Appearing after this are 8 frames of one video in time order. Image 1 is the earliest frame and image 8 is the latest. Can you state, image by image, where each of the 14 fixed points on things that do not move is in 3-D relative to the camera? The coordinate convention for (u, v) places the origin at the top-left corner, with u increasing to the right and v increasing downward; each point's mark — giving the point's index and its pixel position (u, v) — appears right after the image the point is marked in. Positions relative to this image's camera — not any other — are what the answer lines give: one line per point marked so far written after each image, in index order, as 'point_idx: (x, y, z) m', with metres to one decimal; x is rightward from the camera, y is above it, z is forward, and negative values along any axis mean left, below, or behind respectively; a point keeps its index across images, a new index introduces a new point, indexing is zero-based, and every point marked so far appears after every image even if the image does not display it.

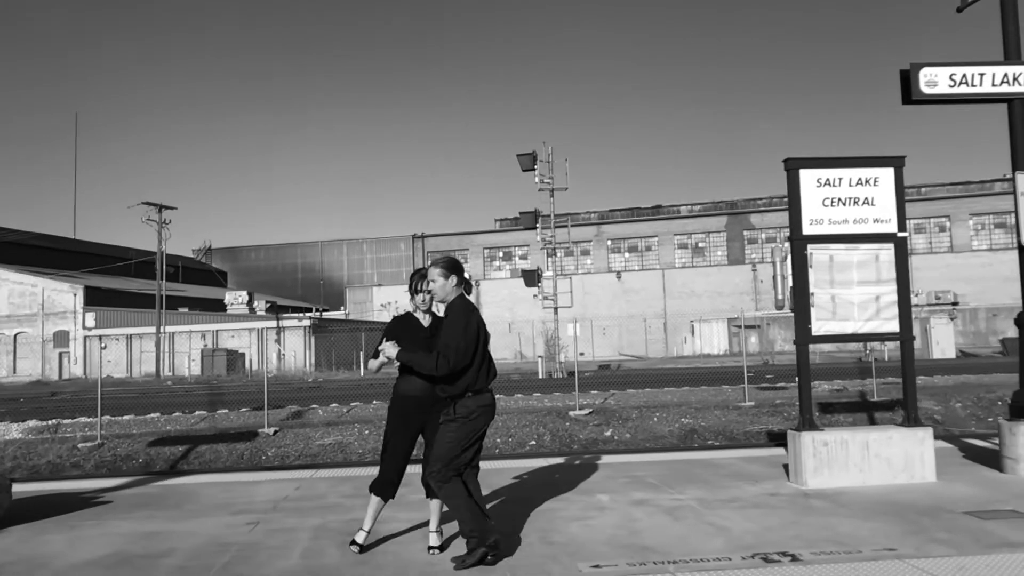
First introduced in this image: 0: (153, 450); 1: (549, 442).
0: (-5.8, -2.6, +13.9) m
1: (+0.6, -2.5, +14.0) m
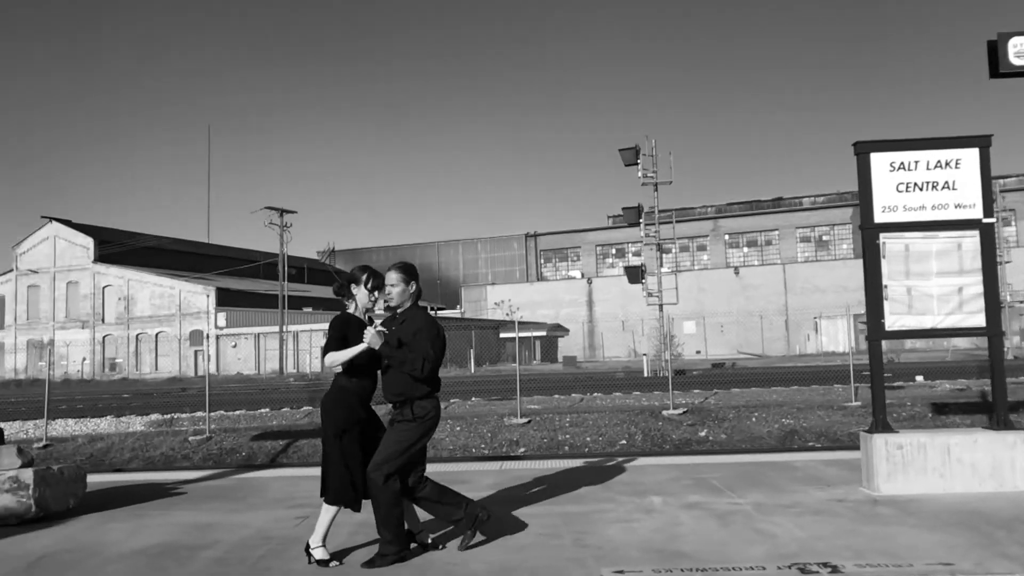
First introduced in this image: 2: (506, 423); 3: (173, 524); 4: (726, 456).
0: (-4.3, -2.6, +14.5) m
1: (+2.1, -2.4, +13.7) m
2: (-0.1, -2.3, +14.7) m
3: (-2.2, -1.5, +5.6) m
4: (+2.3, -1.8, +9.5) m
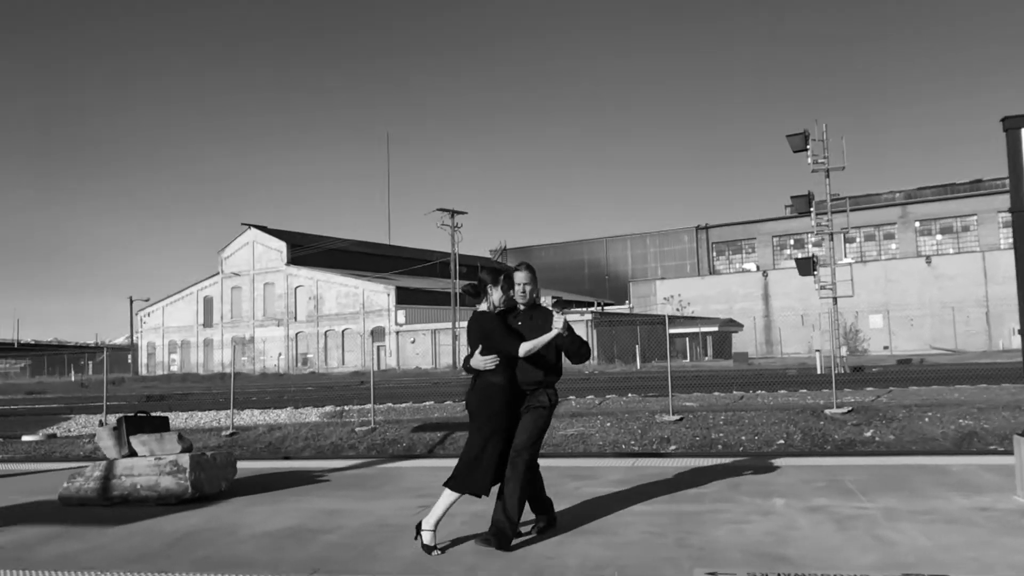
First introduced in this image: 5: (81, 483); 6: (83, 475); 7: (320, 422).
0: (-1.7, -2.6, +15.1) m
1: (+4.4, -2.3, +13.1) m
2: (+2.4, -2.2, +14.5) m
3: (-1.4, -1.5, +6.0) m
4: (+3.8, -1.7, +9.0) m
5: (-3.2, -1.5, +6.4) m
6: (-3.2, -1.4, +6.5) m
7: (-3.8, -2.7, +17.0) m
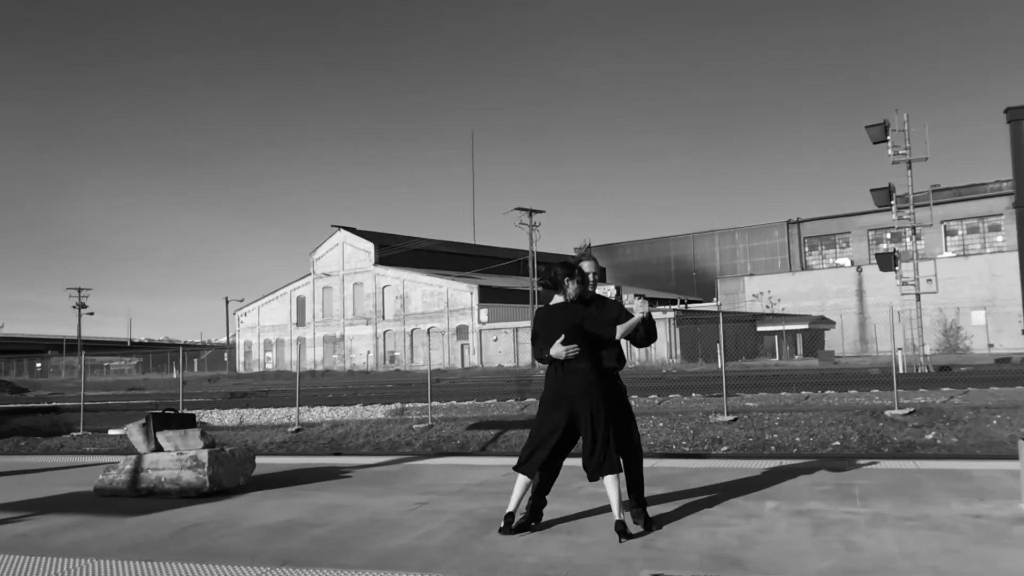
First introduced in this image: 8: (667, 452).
0: (-0.7, -2.6, +15.3) m
1: (+5.1, -2.3, +12.7) m
2: (+3.3, -2.2, +14.3) m
3: (-1.4, -1.6, +6.2) m
4: (+4.1, -1.7, +8.6) m
5: (-3.2, -1.5, +6.9) m
6: (-3.2, -1.4, +6.9) m
7: (-2.6, -2.7, +17.5) m
8: (+2.4, -2.5, +13.3) m
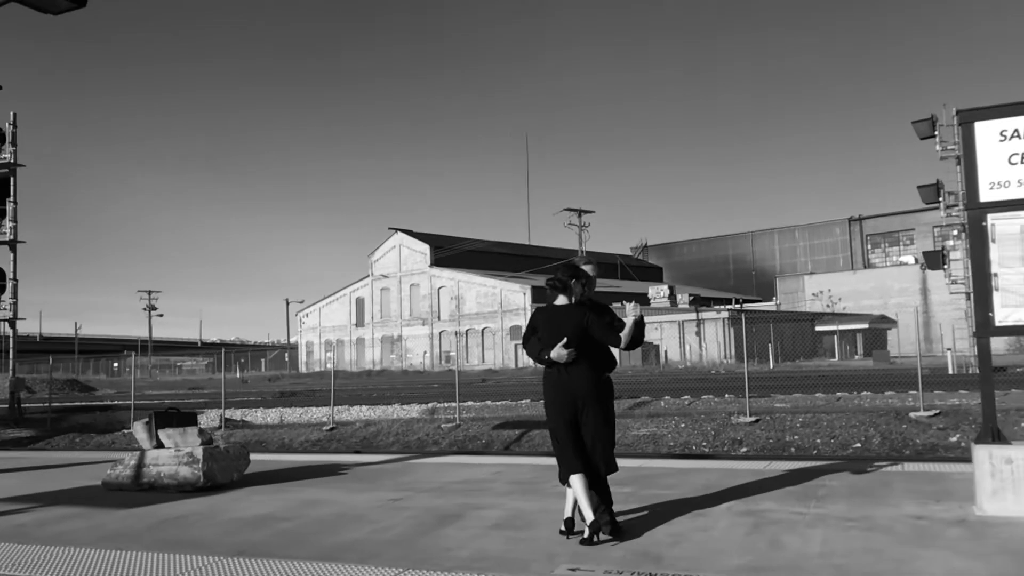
0: (-0.3, -2.6, +15.6) m
1: (+5.3, -2.3, +12.5) m
2: (+3.7, -2.2, +14.2) m
3: (-1.6, -1.6, +6.5) m
4: (+4.0, -1.7, +8.6) m
5: (-3.3, -1.5, +7.3) m
6: (-3.3, -1.5, +7.3) m
7: (-2.0, -2.7, +17.8) m
8: (+2.7, -2.5, +13.3) m
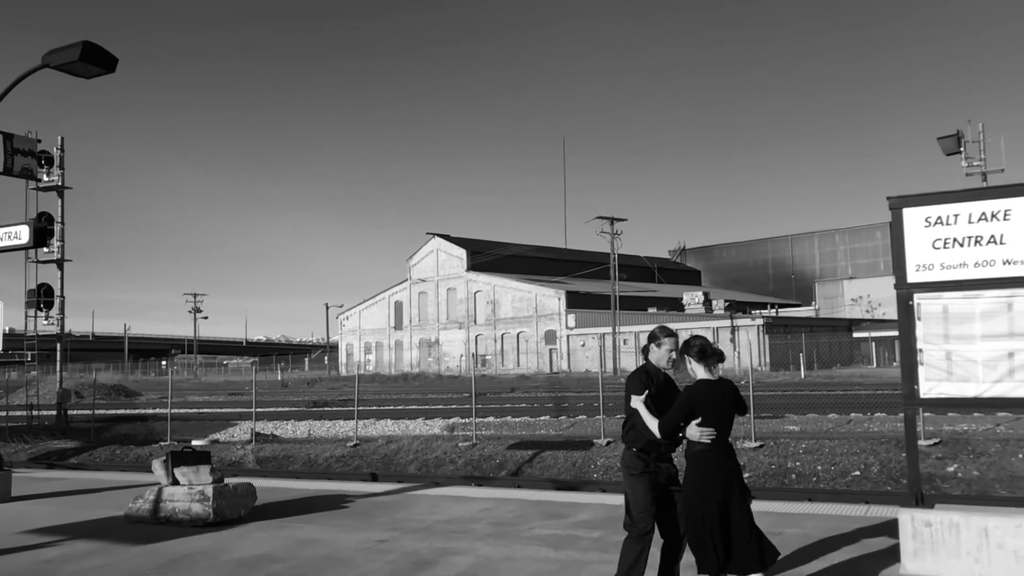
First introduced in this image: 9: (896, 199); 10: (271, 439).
0: (-0.1, -3.1, +16.1) m
1: (+5.4, -2.7, +12.8) m
2: (+3.8, -2.7, +14.6) m
3: (-1.8, -2.1, +7.1) m
4: (+4.0, -2.2, +8.9) m
5: (-3.5, -2.0, +8.0) m
6: (-3.5, -2.0, +8.1) m
7: (-1.7, -3.2, +18.5) m
8: (+2.8, -3.0, +13.7) m
9: (+2.5, +0.6, +5.7) m
10: (-5.6, -3.5, +19.8) m
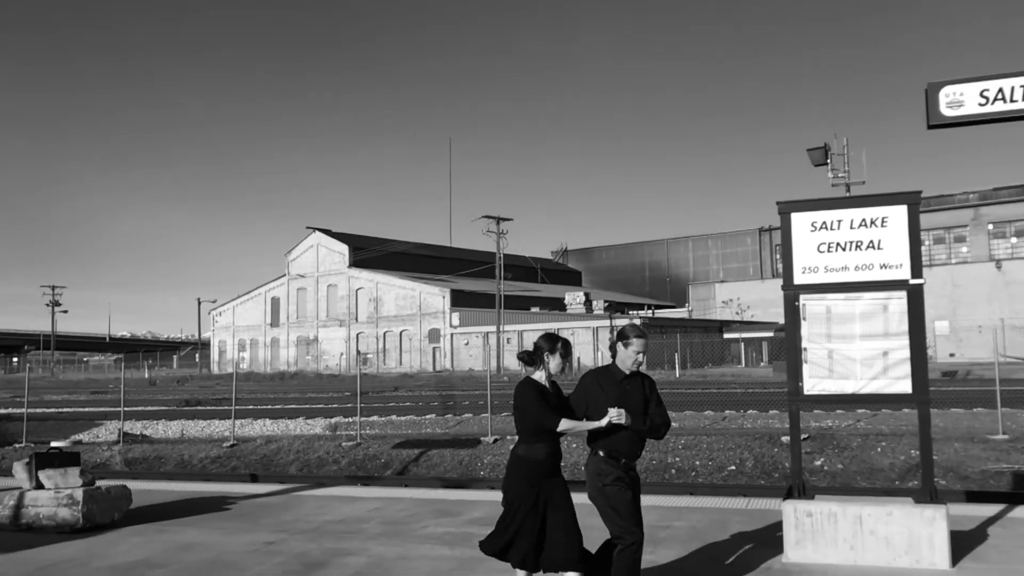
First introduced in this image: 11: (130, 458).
0: (-2.2, -3.0, +16.0) m
1: (+3.7, -2.8, +13.4) m
2: (+1.9, -2.7, +15.0) m
3: (-2.7, -2.0, +6.8) m
4: (+2.8, -2.2, +9.3) m
5: (-4.4, -1.9, +7.4) m
6: (-4.4, -1.9, +7.5) m
7: (-4.1, -3.1, +18.0) m
8: (+1.0, -3.0, +14.0) m
9: (+1.9, +0.6, +5.9) m
10: (-8.1, -3.3, +18.8) m
11: (-7.5, -3.3, +16.8) m
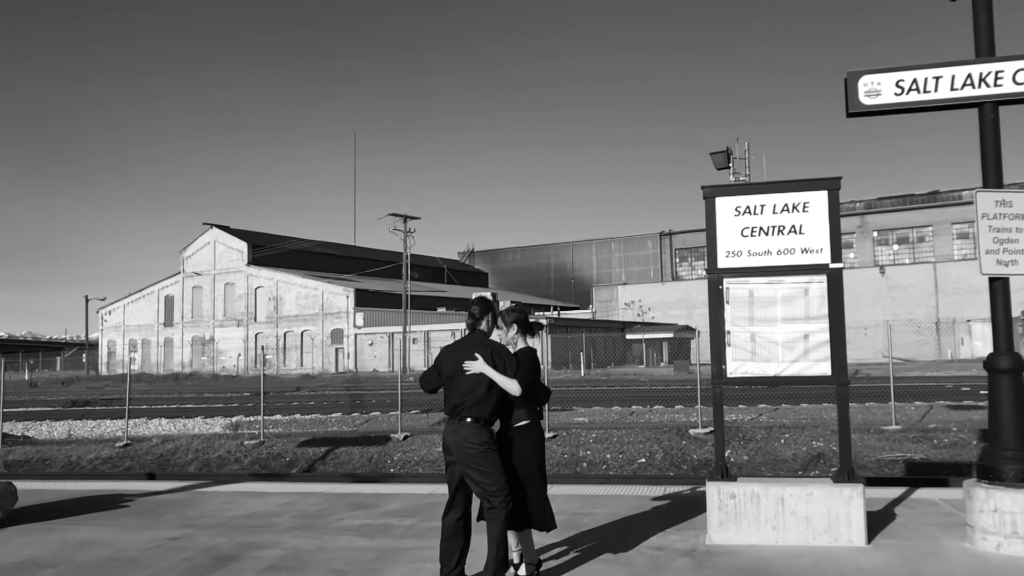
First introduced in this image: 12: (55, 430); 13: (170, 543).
0: (-3.8, -2.9, +15.5) m
1: (+2.3, -2.7, +13.6) m
2: (+0.4, -2.6, +14.9) m
3: (-3.3, -1.8, +6.3) m
4: (+1.9, -2.1, +9.4) m
5: (-5.1, -1.7, +6.7) m
6: (-5.1, -1.7, +6.8) m
7: (-6.0, -2.9, +17.3) m
8: (-0.4, -2.9, +13.8) m
9: (+1.4, +0.7, +5.9) m
10: (-10.0, -3.1, +17.7) m
11: (-9.2, -3.1, +15.8) m
12: (-10.2, -3.2, +19.3) m
13: (-2.4, -1.8, +6.1) m
